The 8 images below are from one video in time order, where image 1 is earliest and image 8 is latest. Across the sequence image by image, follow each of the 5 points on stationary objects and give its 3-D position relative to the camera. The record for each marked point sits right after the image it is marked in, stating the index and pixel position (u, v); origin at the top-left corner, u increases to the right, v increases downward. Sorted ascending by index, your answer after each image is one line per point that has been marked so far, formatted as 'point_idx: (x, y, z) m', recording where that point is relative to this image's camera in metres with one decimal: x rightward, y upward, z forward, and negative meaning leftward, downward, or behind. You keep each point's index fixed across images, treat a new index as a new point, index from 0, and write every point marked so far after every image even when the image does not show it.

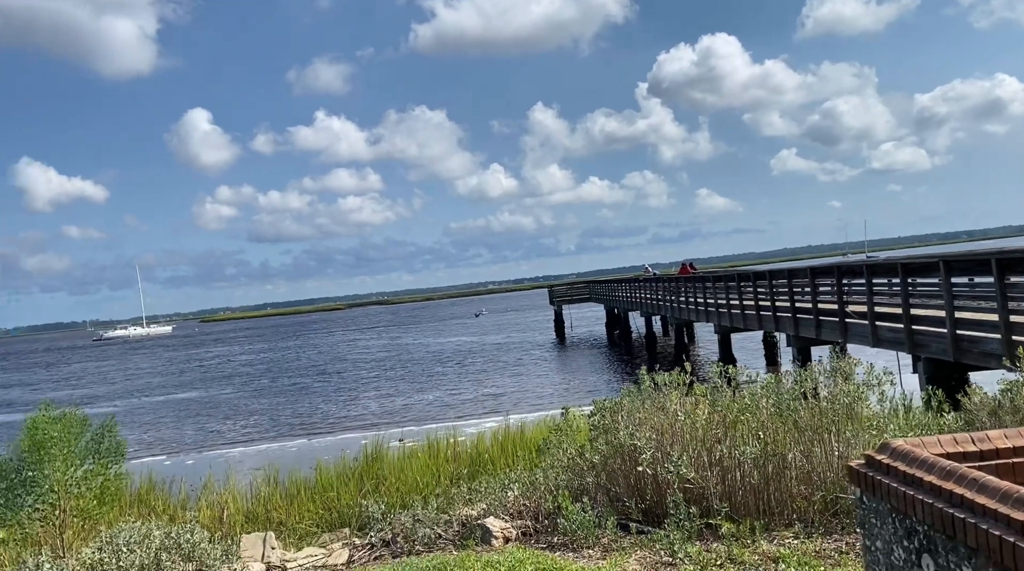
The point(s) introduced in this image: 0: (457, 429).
0: (-1.2, -2.8, +17.3) m
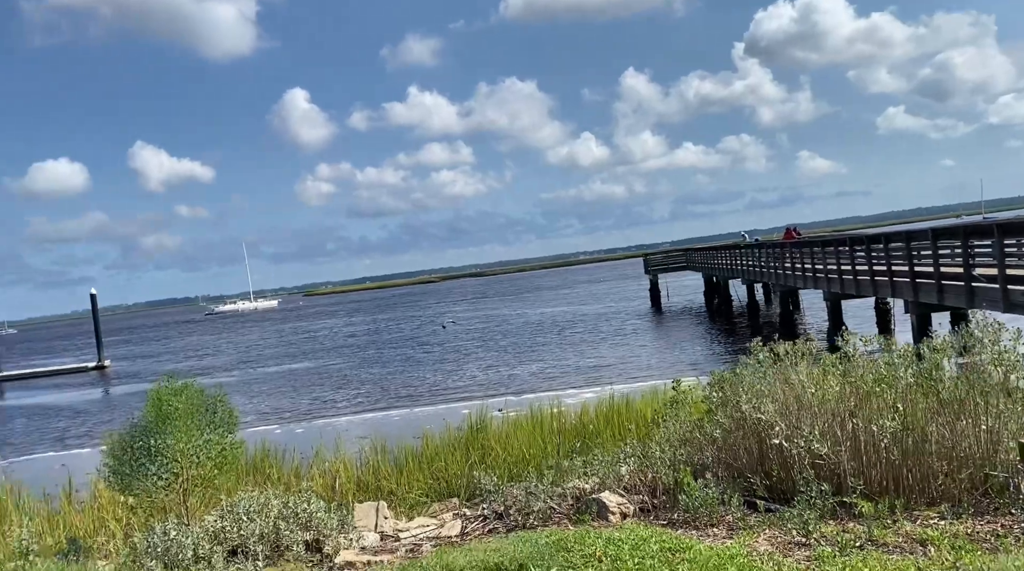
0: (+0.8, -2.2, +17.2) m
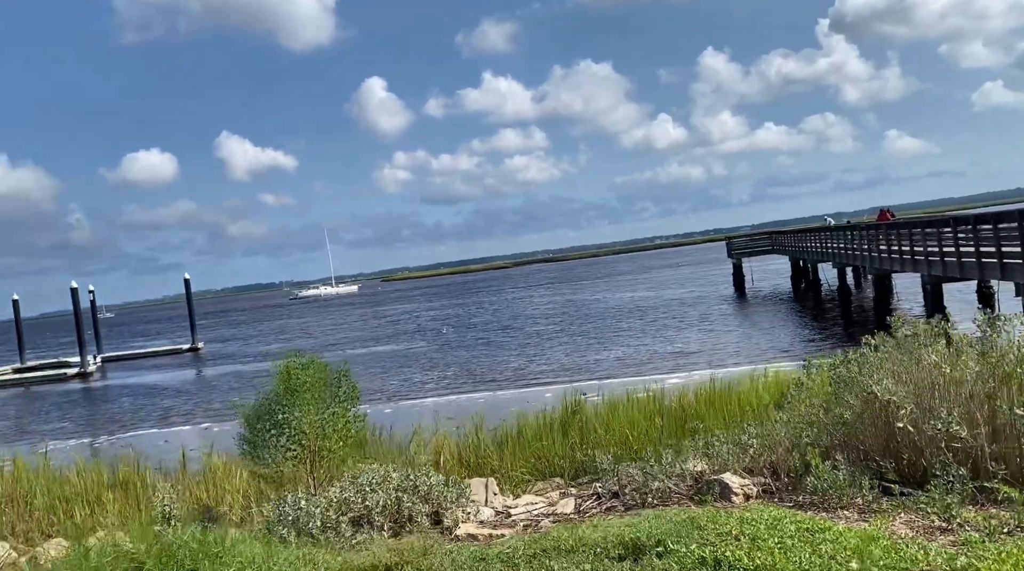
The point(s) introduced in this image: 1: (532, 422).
0: (+2.6, -1.9, +17.1) m
1: (+0.3, -2.1, +13.8) m
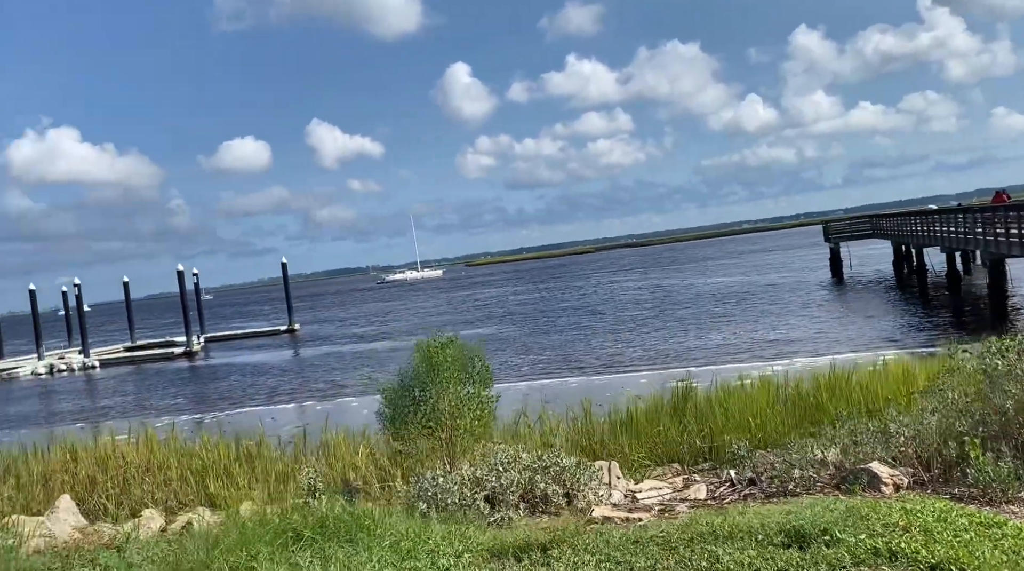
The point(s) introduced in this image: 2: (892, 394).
0: (+4.5, -1.6, +16.8) m
1: (+2.0, -1.8, +13.7) m
2: (+4.0, -1.1, +9.5) m
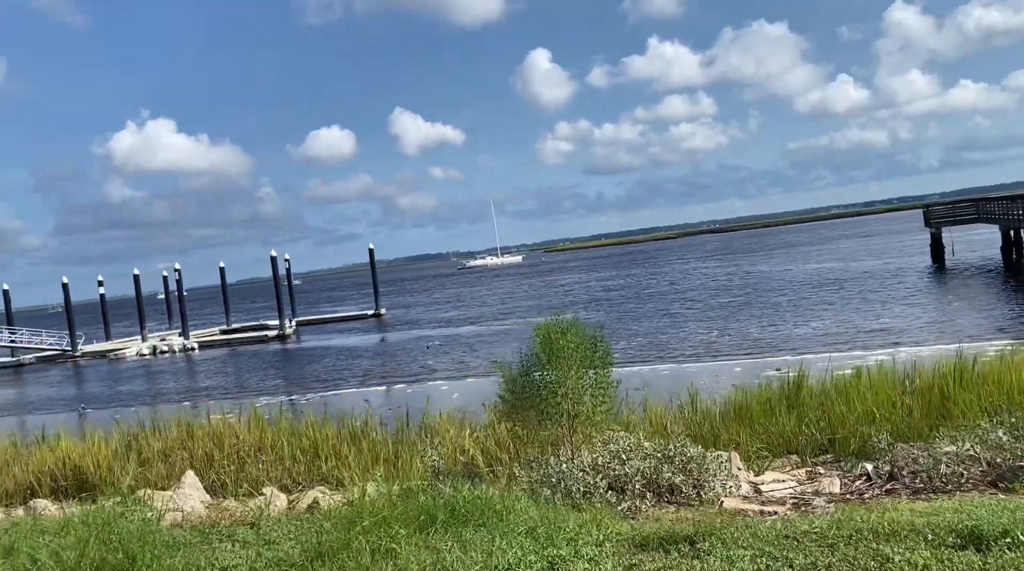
0: (+6.4, -1.3, +16.1) m
1: (+3.5, -1.6, +13.4) m
2: (+5.2, -1.0, +9.0) m
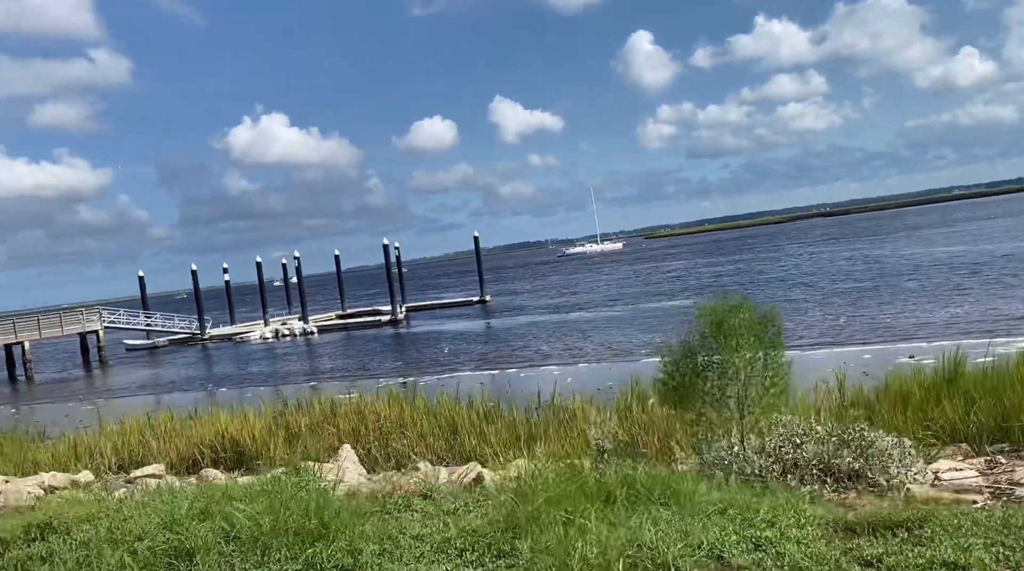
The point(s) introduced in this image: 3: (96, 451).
0: (+8.7, -1.0, +15.2) m
1: (+5.6, -1.3, +12.8) m
2: (+6.7, -0.8, +8.2) m
3: (-6.3, -2.5, +13.6) m
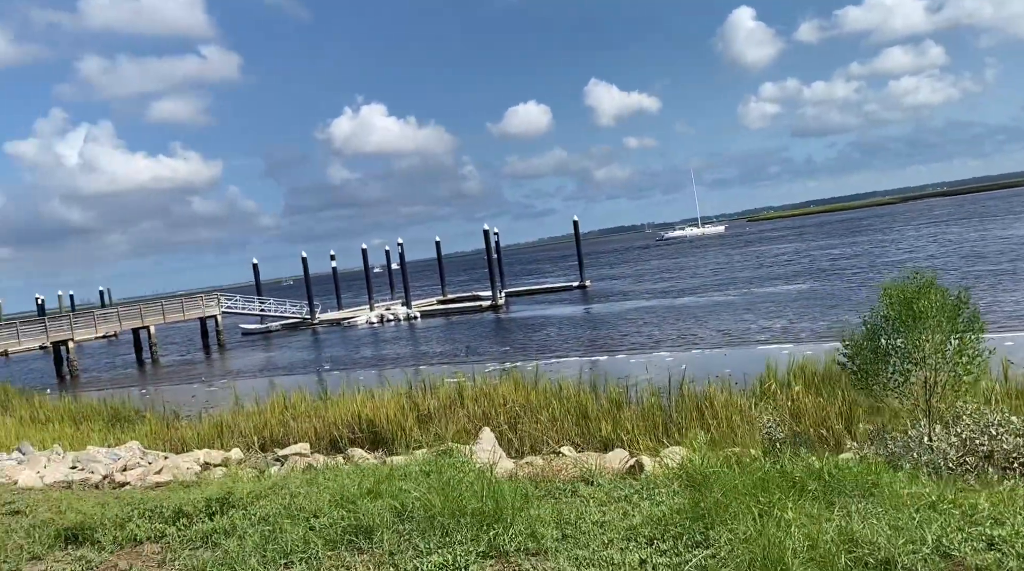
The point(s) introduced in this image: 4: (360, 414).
0: (+10.8, -0.7, +14.0) m
1: (+7.4, -1.1, +12.0) m
2: (+8.0, -0.6, +7.3) m
3: (-4.3, -2.3, +14.1) m
4: (-2.3, -1.9, +13.5) m
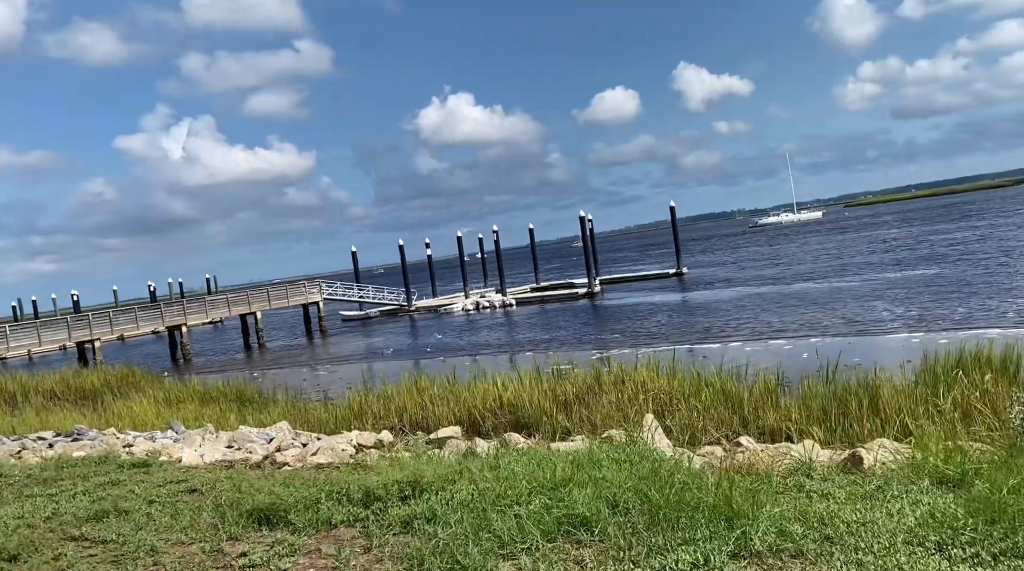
0: (+12.9, -0.4, +12.4) m
1: (+9.3, -0.8, +10.7) m
2: (+9.4, -0.4, +5.9) m
3: (-2.1, -2.0, +14.0) m
4: (-0.2, -1.7, +13.2) m
